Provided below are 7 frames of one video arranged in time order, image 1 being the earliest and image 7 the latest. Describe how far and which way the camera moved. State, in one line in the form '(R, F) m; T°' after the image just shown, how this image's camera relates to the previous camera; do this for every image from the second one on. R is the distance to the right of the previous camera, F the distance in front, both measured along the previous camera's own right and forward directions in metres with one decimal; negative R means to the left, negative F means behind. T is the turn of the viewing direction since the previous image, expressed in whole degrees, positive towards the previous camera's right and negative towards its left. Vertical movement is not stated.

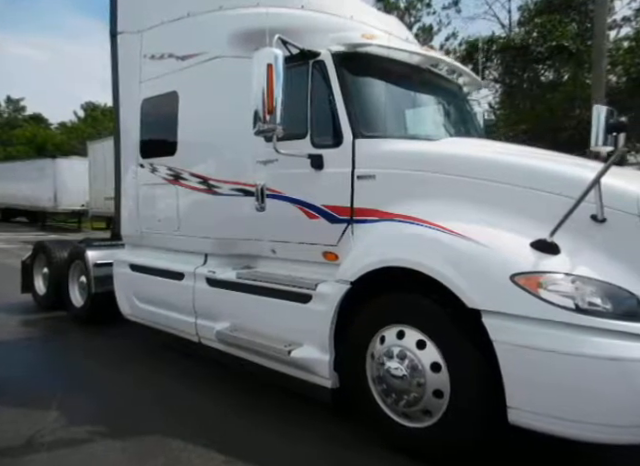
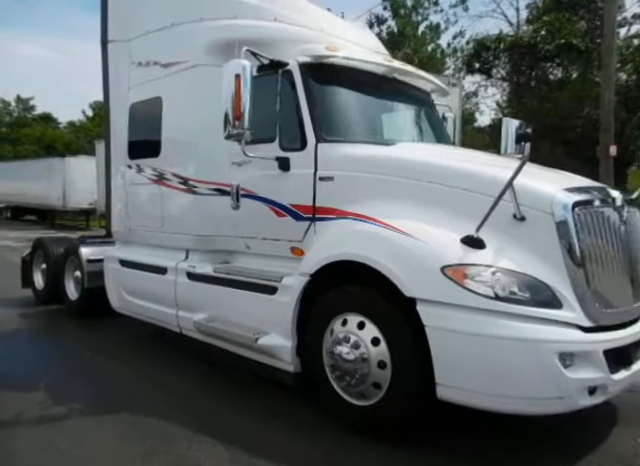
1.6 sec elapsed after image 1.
(+0.3, -0.3) m; -1°
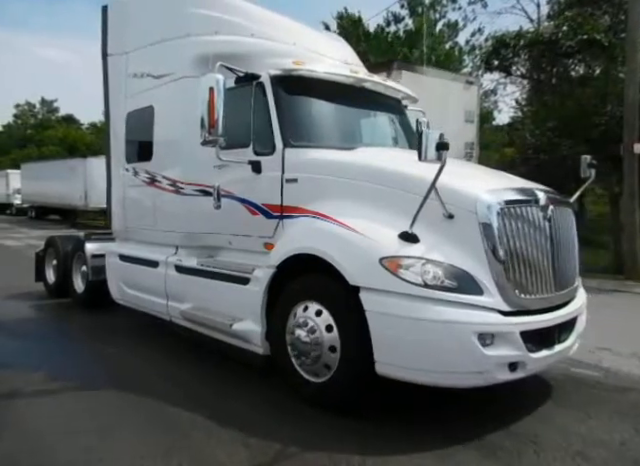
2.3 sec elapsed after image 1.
(+0.4, -0.4) m; -2°
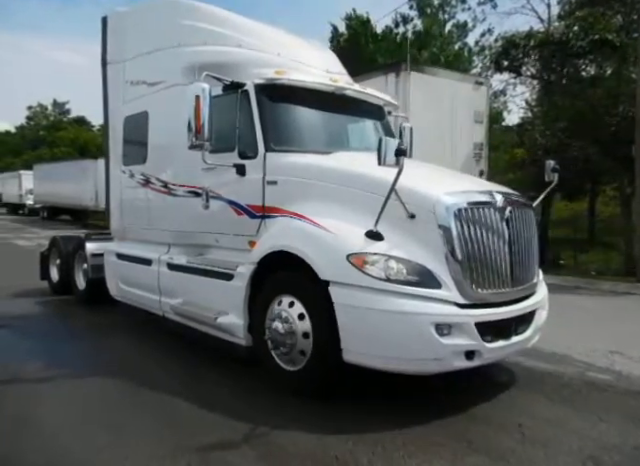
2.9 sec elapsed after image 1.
(+0.3, -0.2) m; -1°
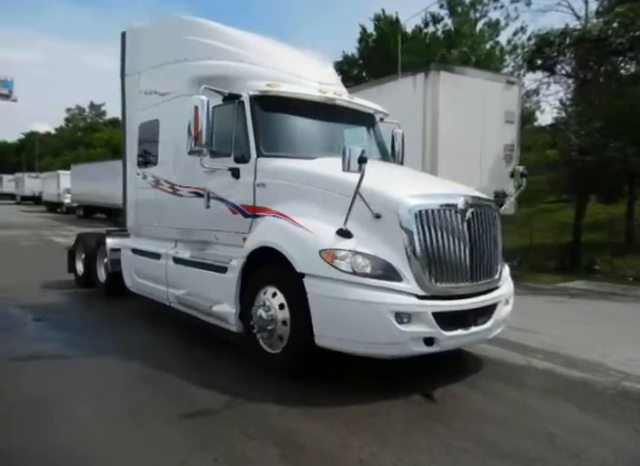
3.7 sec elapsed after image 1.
(+0.4, -0.4) m; -3°
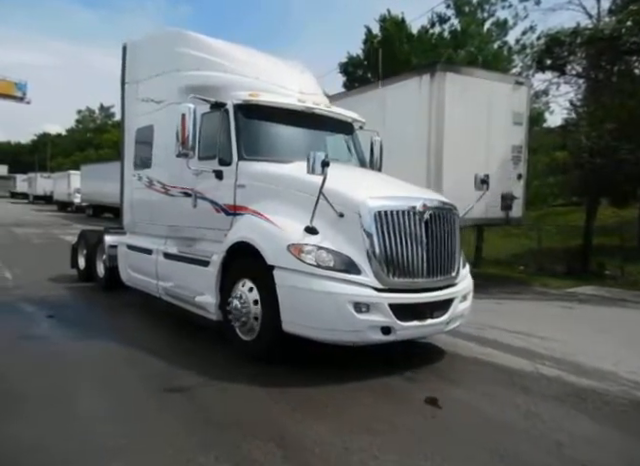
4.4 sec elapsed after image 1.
(+0.3, -0.4) m; -1°
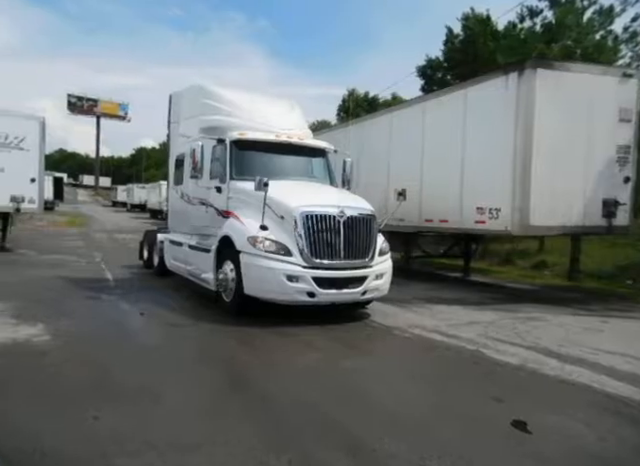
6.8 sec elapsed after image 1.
(+1.7, -1.8) m; -10°
